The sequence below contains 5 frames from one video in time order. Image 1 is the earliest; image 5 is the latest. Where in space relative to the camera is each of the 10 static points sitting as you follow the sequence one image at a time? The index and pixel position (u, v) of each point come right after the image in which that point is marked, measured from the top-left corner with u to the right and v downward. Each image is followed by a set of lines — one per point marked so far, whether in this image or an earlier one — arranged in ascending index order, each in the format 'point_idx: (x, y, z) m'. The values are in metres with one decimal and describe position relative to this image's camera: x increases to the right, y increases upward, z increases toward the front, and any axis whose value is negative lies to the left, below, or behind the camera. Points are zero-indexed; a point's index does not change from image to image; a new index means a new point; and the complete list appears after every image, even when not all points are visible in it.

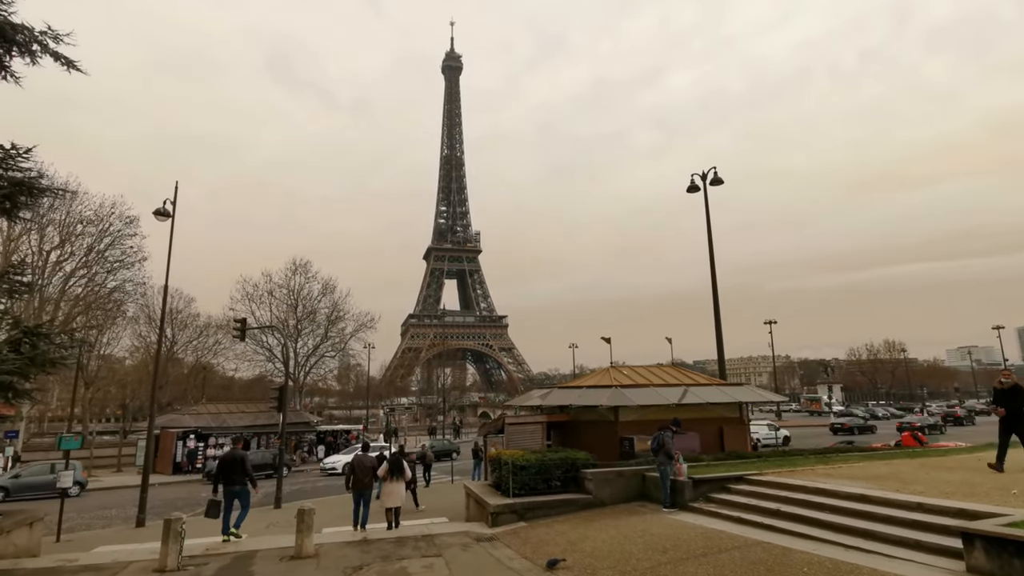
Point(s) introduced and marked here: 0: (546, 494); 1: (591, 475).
0: (+0.7, -4.3, +11.2) m
1: (+1.6, -3.9, +11.1) m
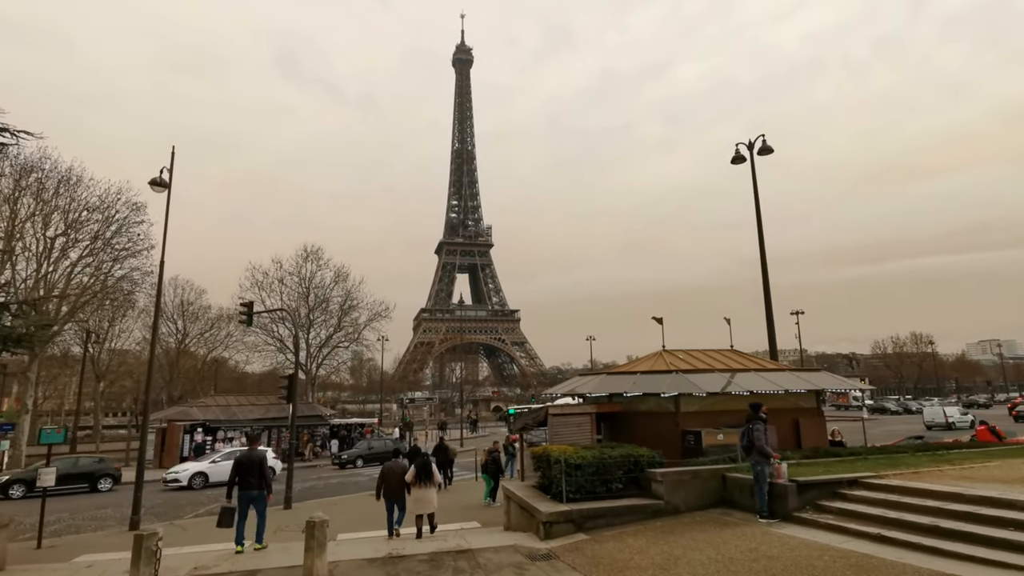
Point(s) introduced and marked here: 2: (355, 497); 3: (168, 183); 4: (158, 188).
0: (+1.6, -3.6, +9.2) m
1: (+2.5, -3.2, +9.1) m
2: (-5.3, -7.2, +18.4) m
3: (-10.7, +3.2, +16.6) m
4: (-10.9, +3.1, +16.5) m
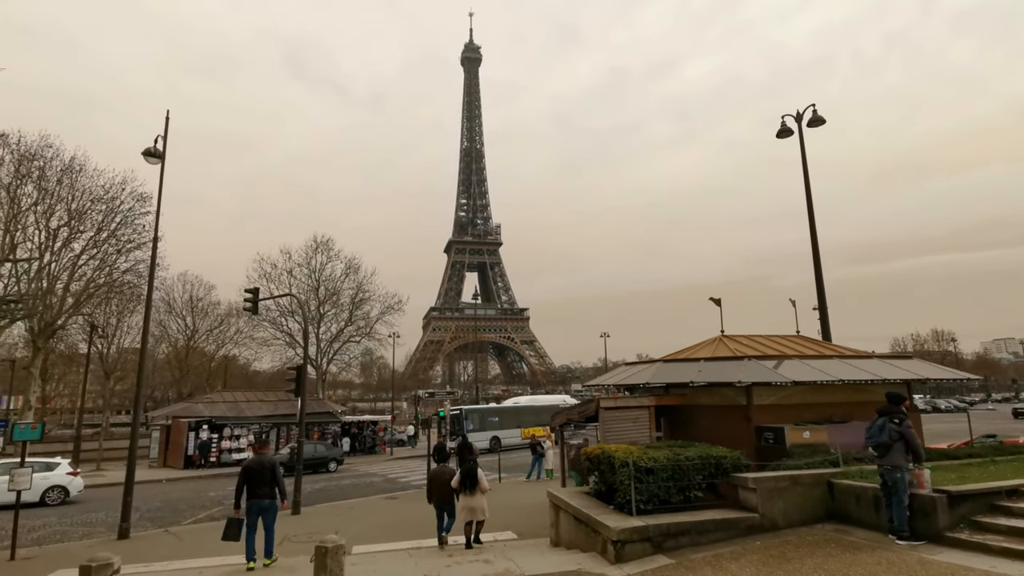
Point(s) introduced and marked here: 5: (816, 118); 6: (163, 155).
0: (+2.4, -3.1, +7.4) m
1: (+3.3, -2.7, +7.4) m
2: (-4.3, -6.6, +16.8) m
3: (-9.8, +3.7, +15.0) m
4: (-10.0, +3.6, +14.9) m
5: (+11.2, +6.2, +19.8) m
6: (-9.7, +3.7, +14.8) m
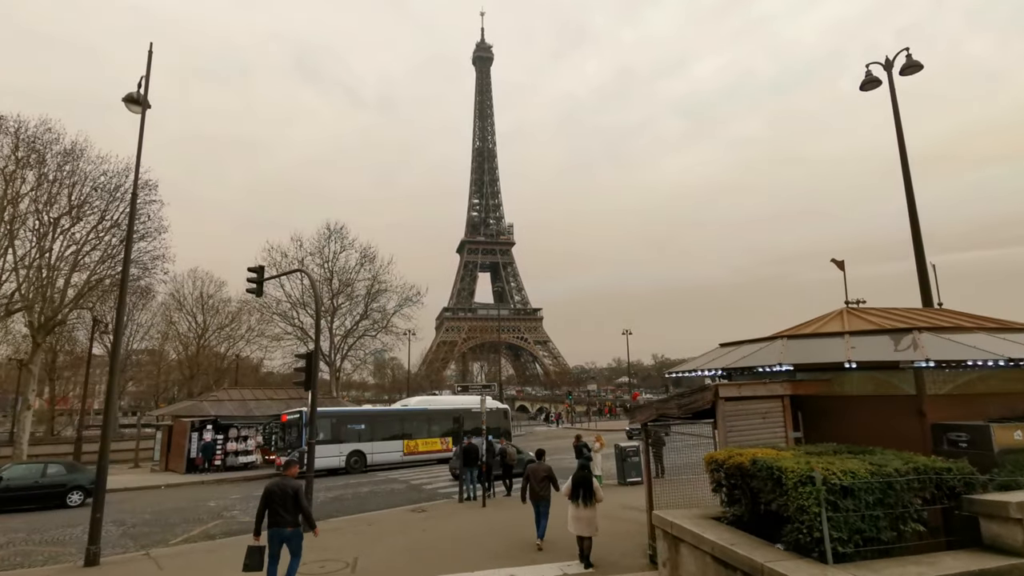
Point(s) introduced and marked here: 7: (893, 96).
0: (+3.5, -2.4, +4.7) m
1: (+4.4, -2.0, +4.6) m
2: (-3.0, -5.9, +14.2) m
3: (-8.6, +4.4, +12.6) m
4: (-8.8, +4.2, +12.5) m
5: (+12.5, +7.0, +16.9) m
6: (-8.5, +4.3, +12.4) m
7: (+11.5, +5.8, +16.2) m
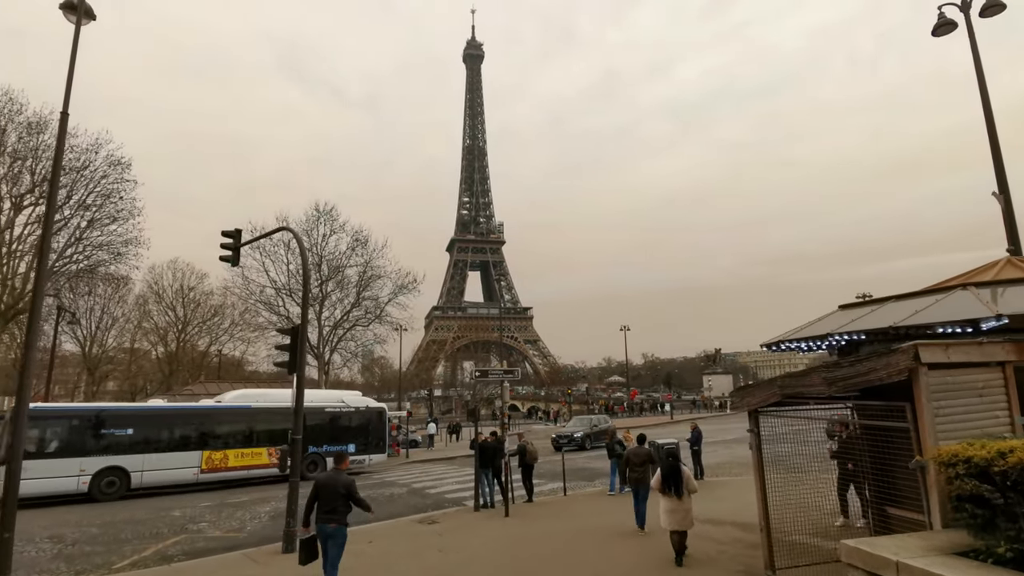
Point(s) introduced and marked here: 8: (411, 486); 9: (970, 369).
0: (+4.3, -1.6, +2.3) m
1: (+5.3, -1.2, +2.3) m
2: (-2.4, -5.1, +11.7) m
3: (-7.9, +5.2, +9.9) m
4: (-8.1, +5.1, +9.8) m
5: (+13.1, +7.7, +14.7) m
6: (-7.8, +5.2, +9.8) m
7: (+12.2, +6.6, +14.0) m
8: (-3.4, -6.5, +17.7) m
9: (+4.1, -0.7, +4.8) m
